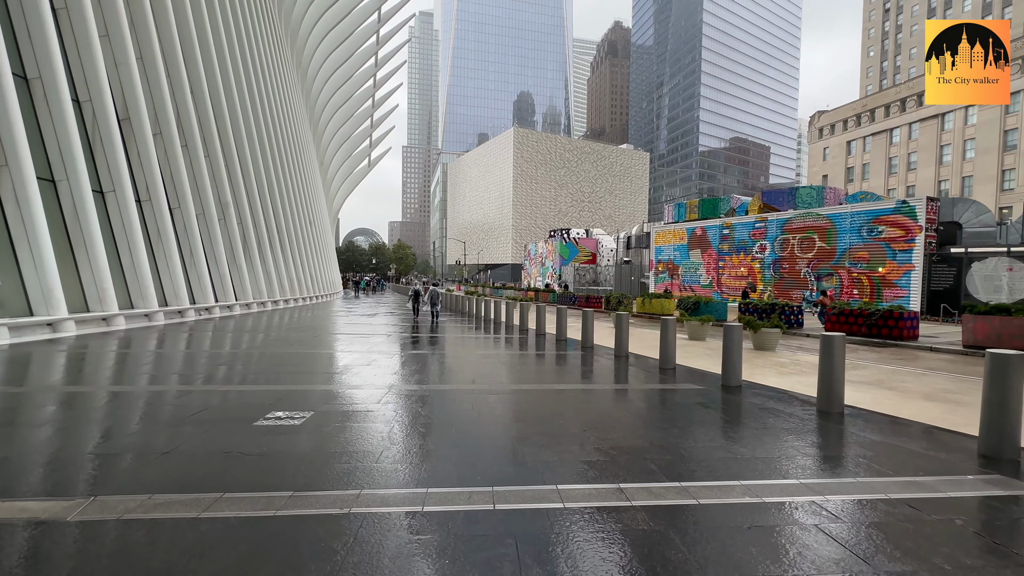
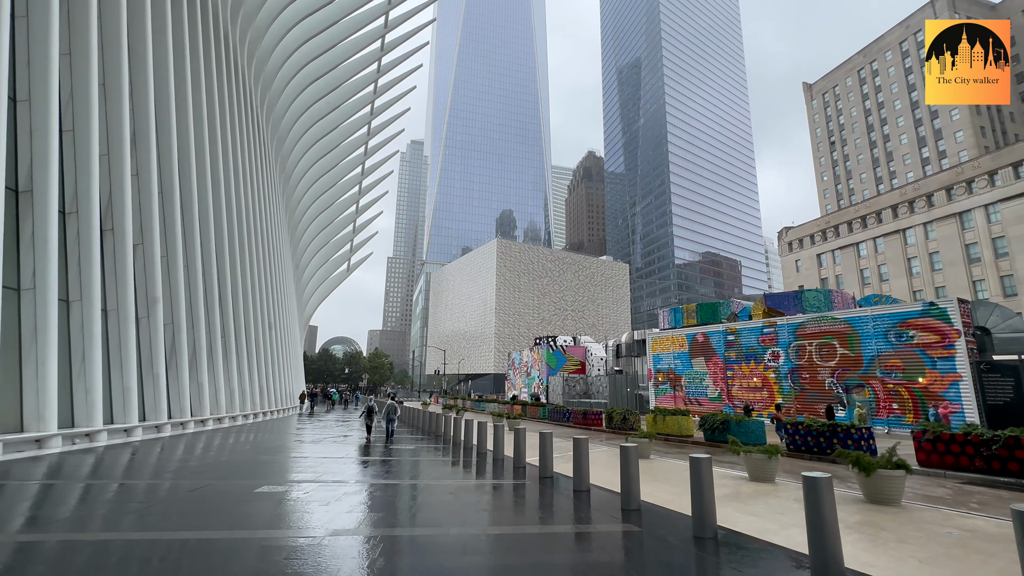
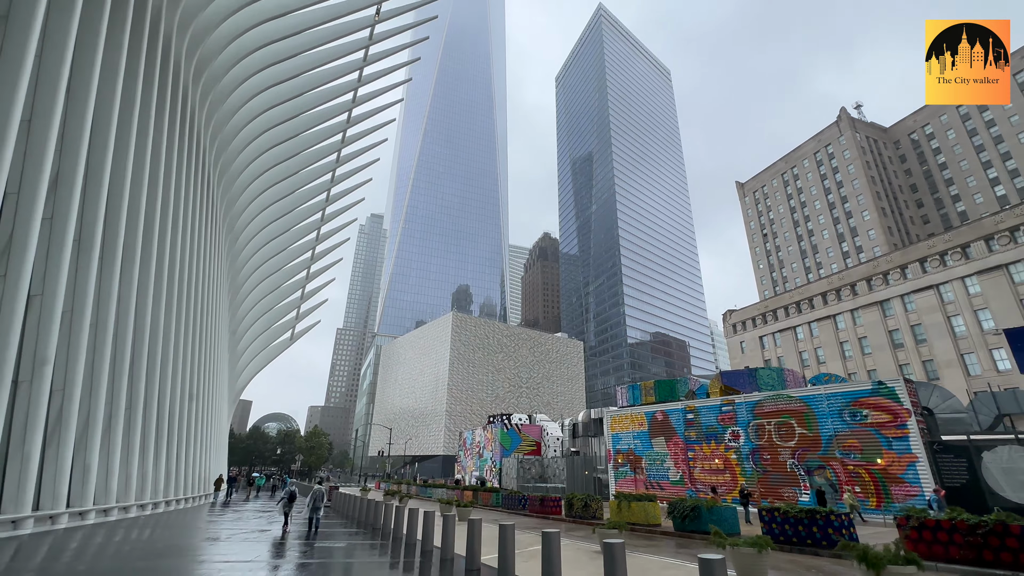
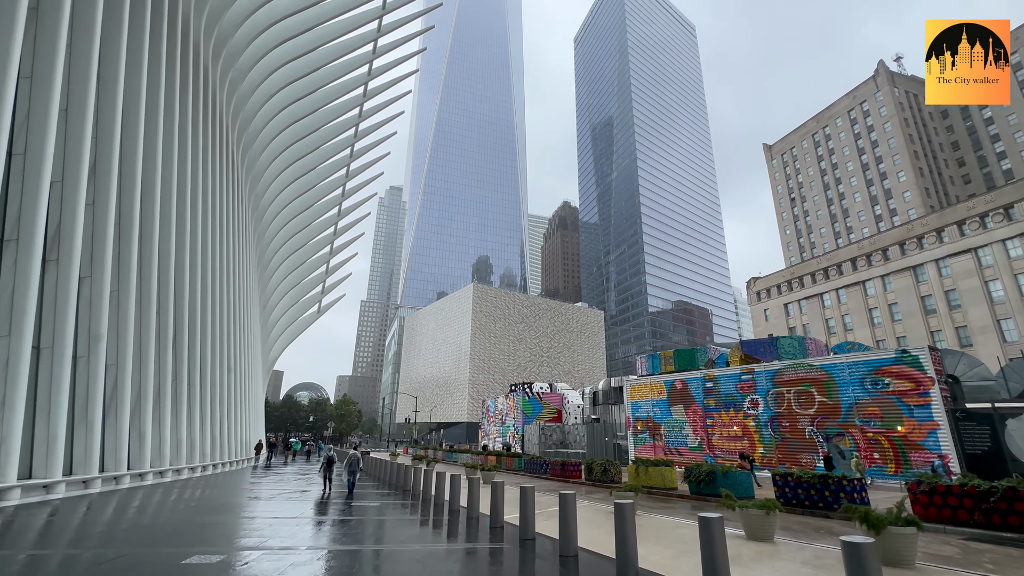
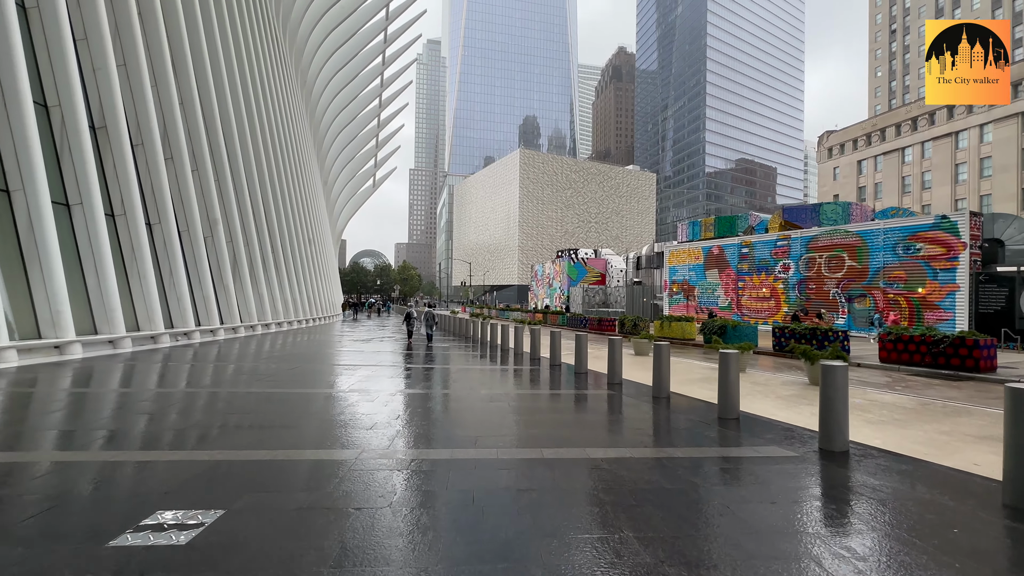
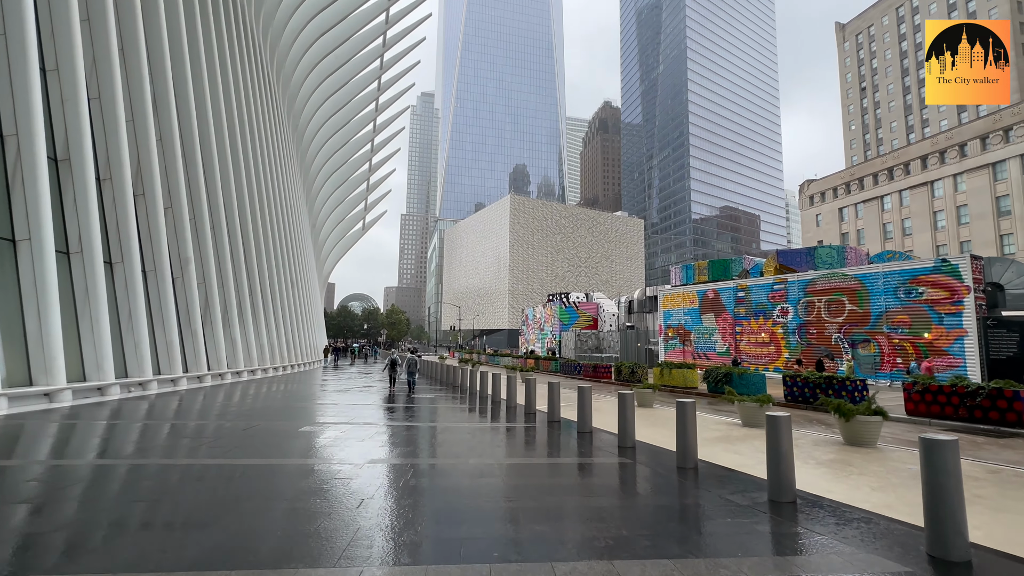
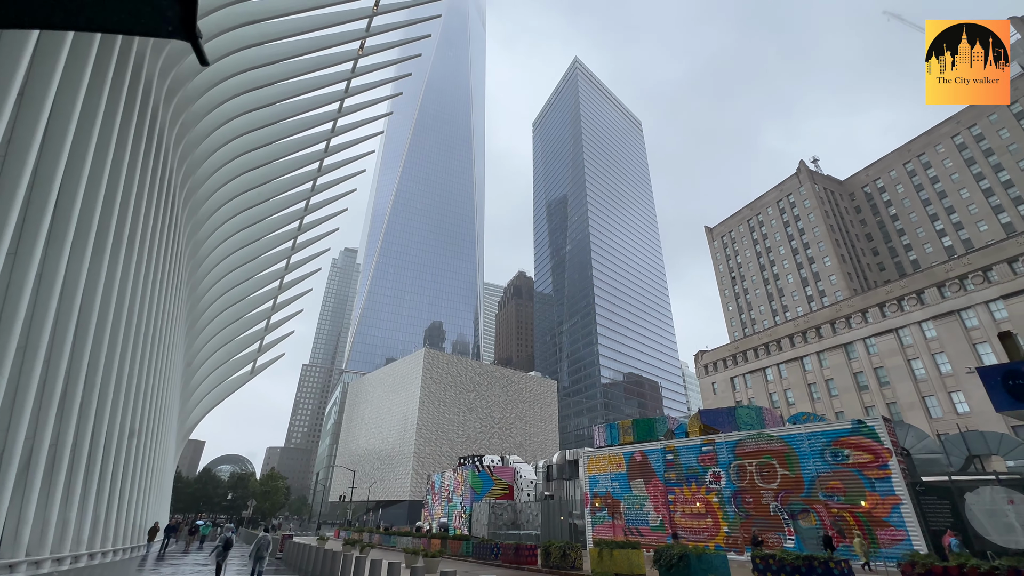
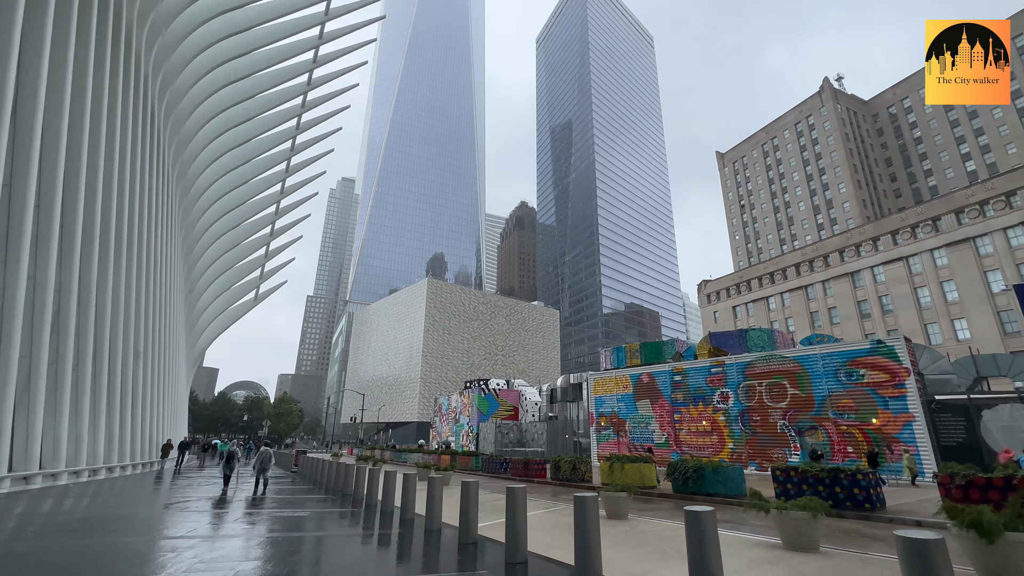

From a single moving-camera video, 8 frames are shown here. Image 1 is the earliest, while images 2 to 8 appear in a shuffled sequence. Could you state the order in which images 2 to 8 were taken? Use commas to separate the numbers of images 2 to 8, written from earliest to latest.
5, 6, 2, 4, 3, 7, 8
